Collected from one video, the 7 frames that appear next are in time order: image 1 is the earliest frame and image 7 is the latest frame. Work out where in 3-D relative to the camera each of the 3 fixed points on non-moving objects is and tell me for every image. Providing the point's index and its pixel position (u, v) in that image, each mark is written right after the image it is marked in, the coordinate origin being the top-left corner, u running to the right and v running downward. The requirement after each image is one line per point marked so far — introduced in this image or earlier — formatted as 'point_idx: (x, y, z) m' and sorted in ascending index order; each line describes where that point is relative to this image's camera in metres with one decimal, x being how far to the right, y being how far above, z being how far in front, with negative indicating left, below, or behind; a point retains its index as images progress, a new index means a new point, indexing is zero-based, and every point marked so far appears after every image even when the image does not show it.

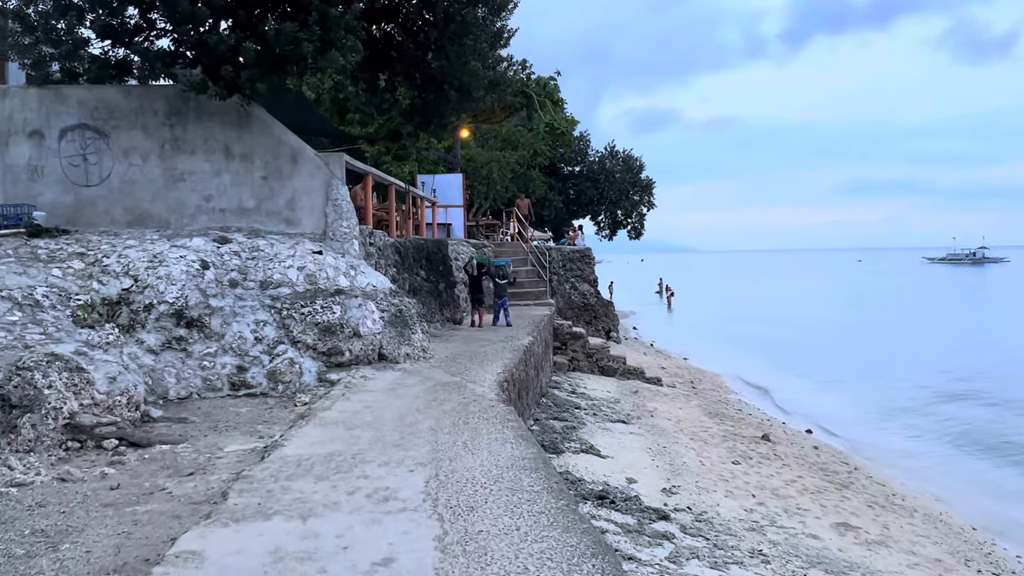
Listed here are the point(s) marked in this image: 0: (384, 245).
0: (-1.7, +0.6, +11.3) m
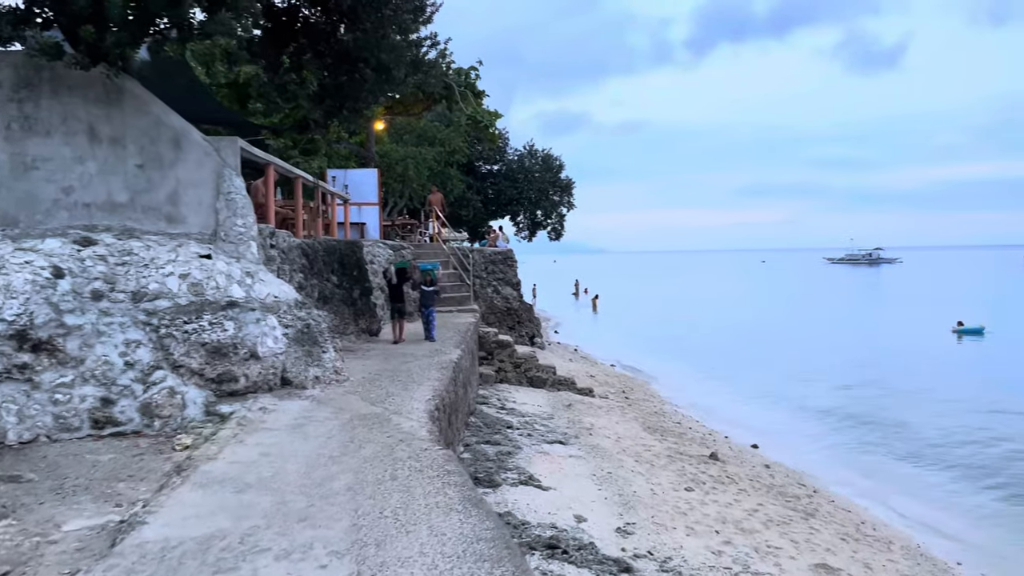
0: (-2.6, +0.5, +9.8) m
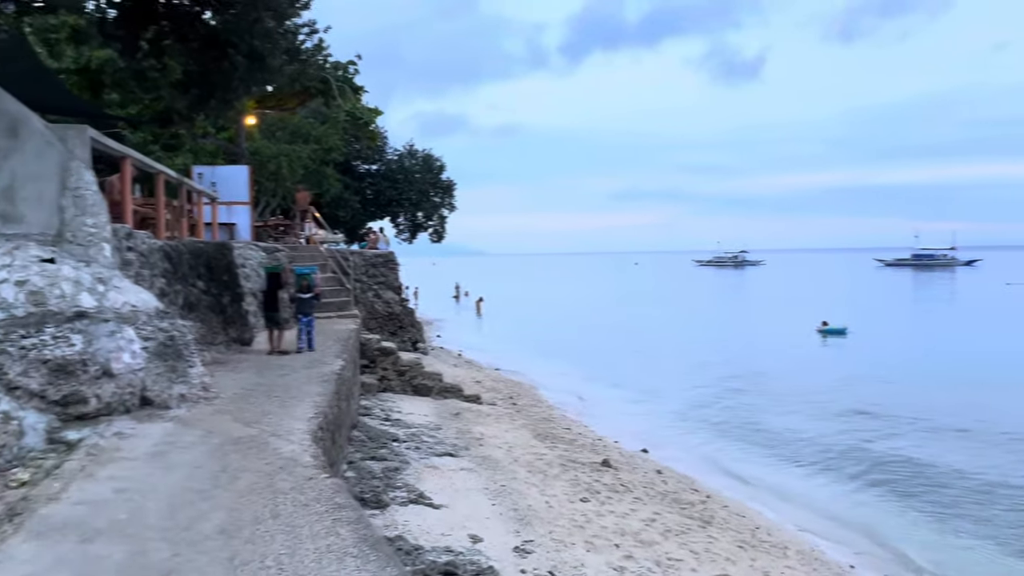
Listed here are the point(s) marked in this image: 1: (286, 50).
0: (-3.8, +0.4, +8.9) m
1: (-2.7, +2.9, +10.0) m
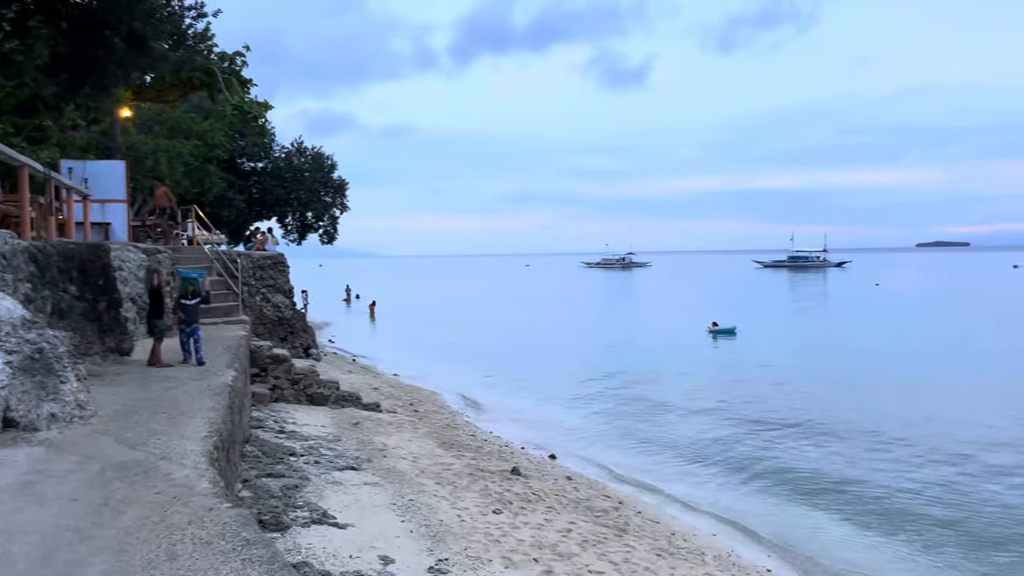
0: (-4.7, +0.4, +7.9) m
1: (-3.8, +2.8, +9.2) m
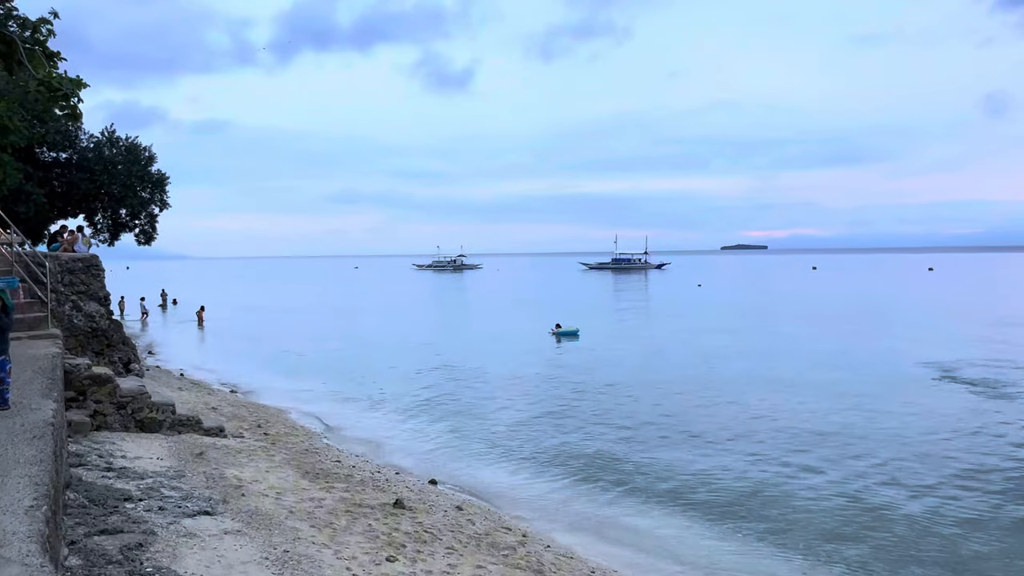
0: (-5.4, +0.3, +5.8) m
1: (-4.8, +2.7, +7.3) m
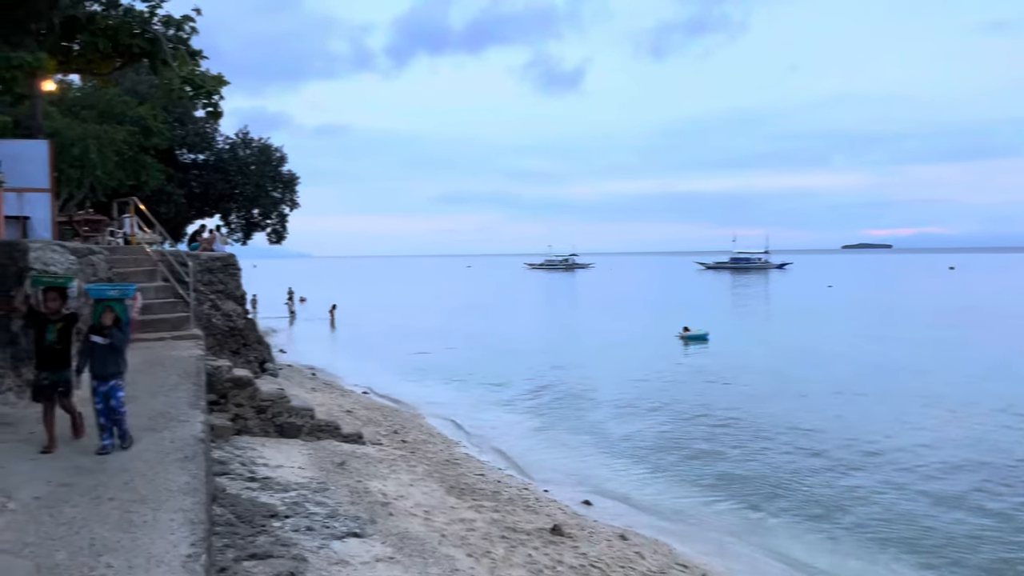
0: (-4.1, +0.2, +5.5) m
1: (-3.3, +2.7, +6.9) m
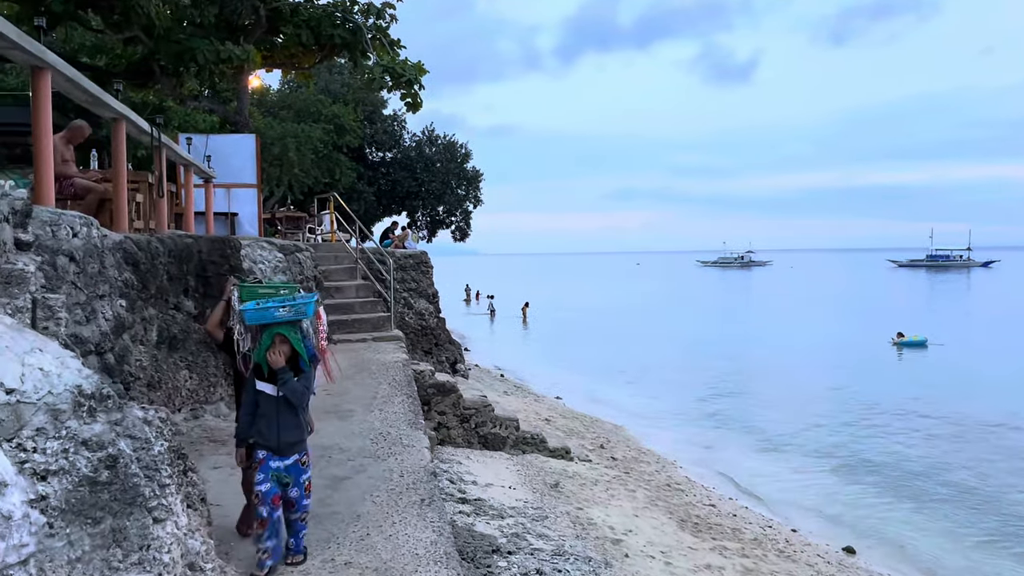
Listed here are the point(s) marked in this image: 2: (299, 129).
0: (-2.4, +0.2, +4.9) m
1: (-1.3, +2.7, +6.1) m
2: (-4.7, +3.6, +18.5) m
